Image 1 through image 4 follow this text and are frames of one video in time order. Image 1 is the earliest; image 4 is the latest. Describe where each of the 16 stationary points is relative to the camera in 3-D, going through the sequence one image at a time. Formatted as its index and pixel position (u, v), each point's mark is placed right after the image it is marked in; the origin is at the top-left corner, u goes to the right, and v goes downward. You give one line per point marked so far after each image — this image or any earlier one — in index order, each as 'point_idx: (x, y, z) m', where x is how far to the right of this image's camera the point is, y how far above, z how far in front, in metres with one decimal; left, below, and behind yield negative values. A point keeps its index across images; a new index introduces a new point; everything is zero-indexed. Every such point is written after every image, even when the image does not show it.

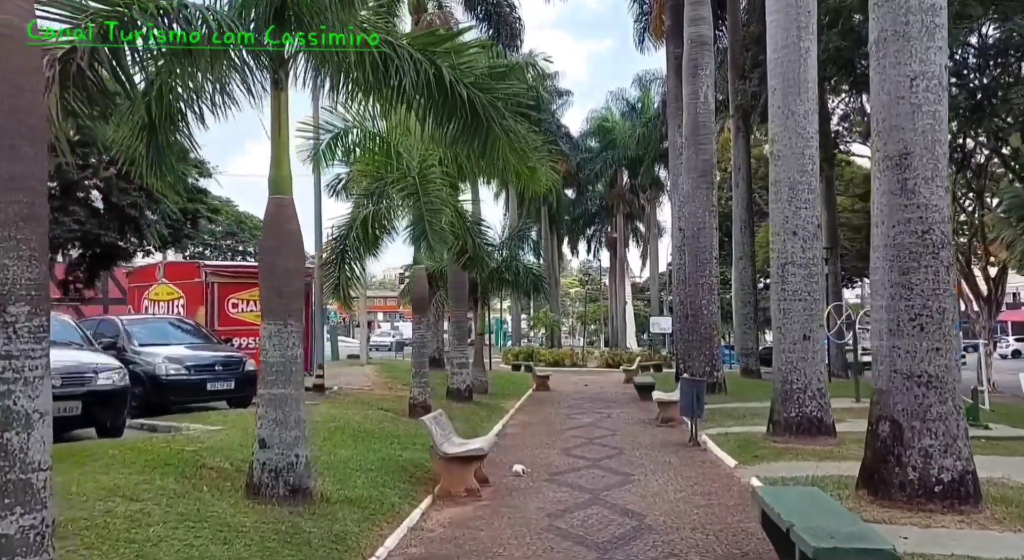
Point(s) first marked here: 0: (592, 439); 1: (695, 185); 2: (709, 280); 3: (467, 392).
0: (+1.4, -2.7, +13.3) m
1: (+4.5, +2.3, +19.1) m
2: (+4.9, 0.0, +19.1) m
3: (-1.0, -2.5, +17.0) m
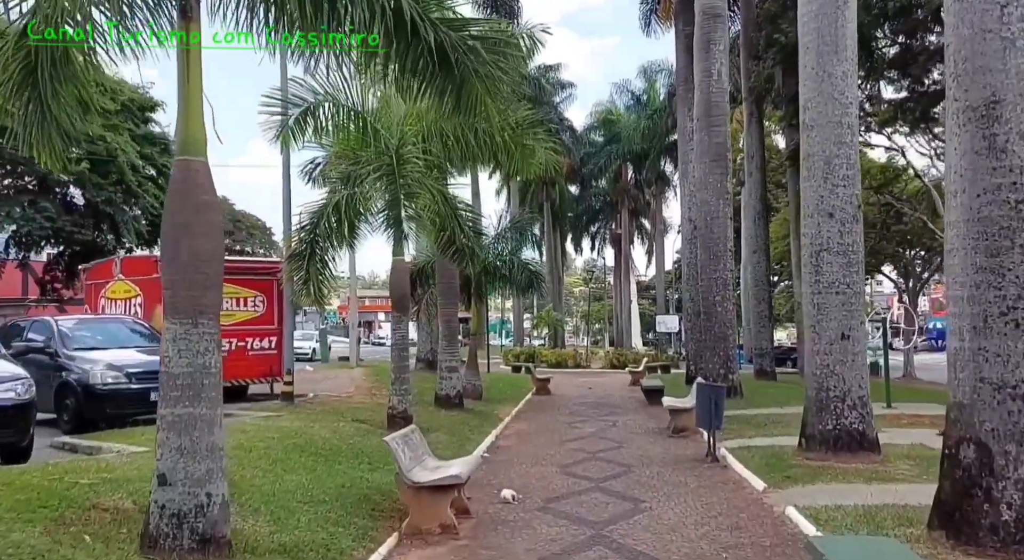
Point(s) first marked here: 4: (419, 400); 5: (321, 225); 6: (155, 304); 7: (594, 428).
0: (+1.2, -2.6, +11.7) m
1: (+4.4, +2.5, +17.5) m
2: (+4.8, +0.1, +17.5) m
3: (-1.1, -2.4, +15.5) m
4: (-1.9, -2.5, +15.9) m
5: (-3.0, +0.9, +12.1) m
6: (-6.3, -0.4, +13.8) m
7: (+1.5, -2.8, +14.6) m
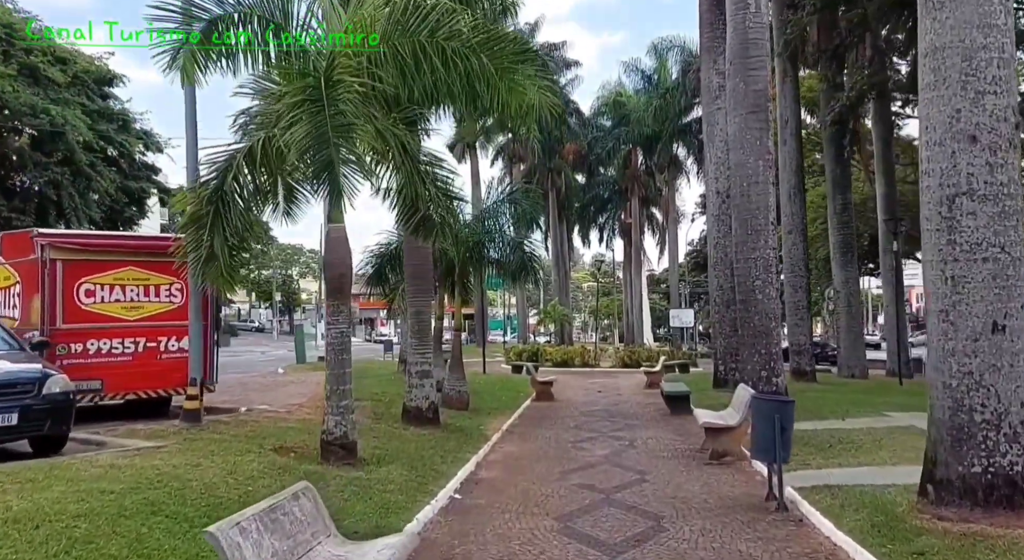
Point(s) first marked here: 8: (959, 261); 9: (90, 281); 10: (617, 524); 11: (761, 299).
0: (+1.0, -2.3, +8.4) m
1: (+4.2, +2.8, +14.2) m
2: (+4.6, +0.5, +14.2) m
3: (-1.3, -2.1, +12.2) m
4: (-2.1, -2.2, +12.6) m
5: (-3.2, +1.2, +8.8) m
6: (-6.5, -0.2, +10.6) m
7: (+1.4, -2.5, +11.4) m
8: (+3.5, +0.1, +6.1) m
9: (-5.9, 0.0, +10.8) m
10: (+1.0, -2.3, +7.2) m
11: (+4.5, -0.3, +14.1) m
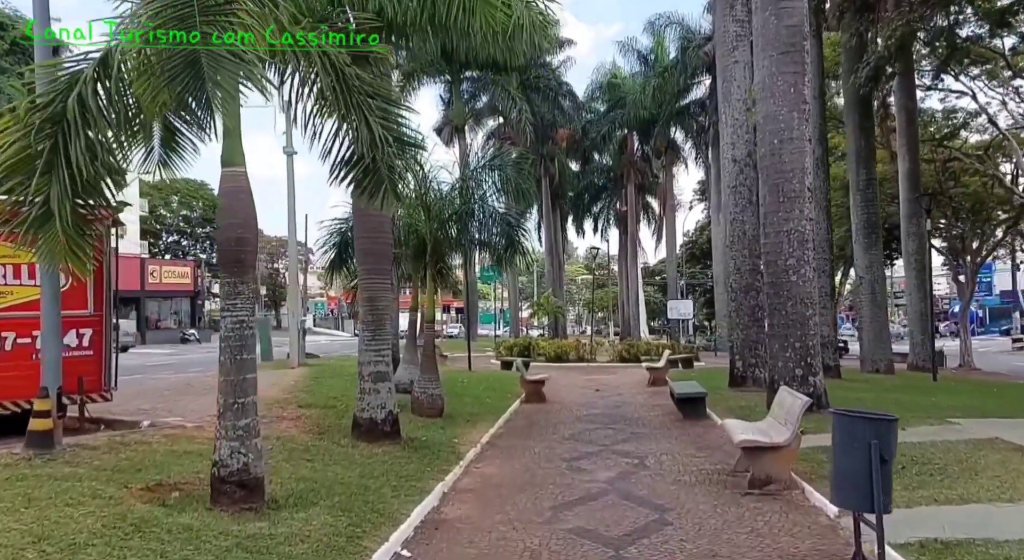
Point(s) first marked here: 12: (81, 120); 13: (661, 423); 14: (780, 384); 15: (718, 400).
0: (+0.8, -2.1, +5.9) m
1: (+3.9, +3.1, +11.7) m
2: (+4.3, +0.8, +11.7) m
3: (-1.5, -1.8, +9.7) m
4: (-2.4, -1.9, +10.1) m
5: (-3.5, +1.4, +6.3) m
6: (-6.8, 0.0, +8.0) m
7: (+1.1, -2.2, +8.8) m
8: (+3.3, +0.4, +3.6) m
9: (-6.1, +0.2, +8.3) m
10: (+0.7, -2.0, +4.7) m
11: (+4.2, 0.0, +11.6) m
12: (-3.4, +1.3, +6.2) m
13: (+2.4, -2.3, +12.7) m
14: (+4.1, -1.6, +11.8) m
15: (+3.7, -2.2, +14.1) m
